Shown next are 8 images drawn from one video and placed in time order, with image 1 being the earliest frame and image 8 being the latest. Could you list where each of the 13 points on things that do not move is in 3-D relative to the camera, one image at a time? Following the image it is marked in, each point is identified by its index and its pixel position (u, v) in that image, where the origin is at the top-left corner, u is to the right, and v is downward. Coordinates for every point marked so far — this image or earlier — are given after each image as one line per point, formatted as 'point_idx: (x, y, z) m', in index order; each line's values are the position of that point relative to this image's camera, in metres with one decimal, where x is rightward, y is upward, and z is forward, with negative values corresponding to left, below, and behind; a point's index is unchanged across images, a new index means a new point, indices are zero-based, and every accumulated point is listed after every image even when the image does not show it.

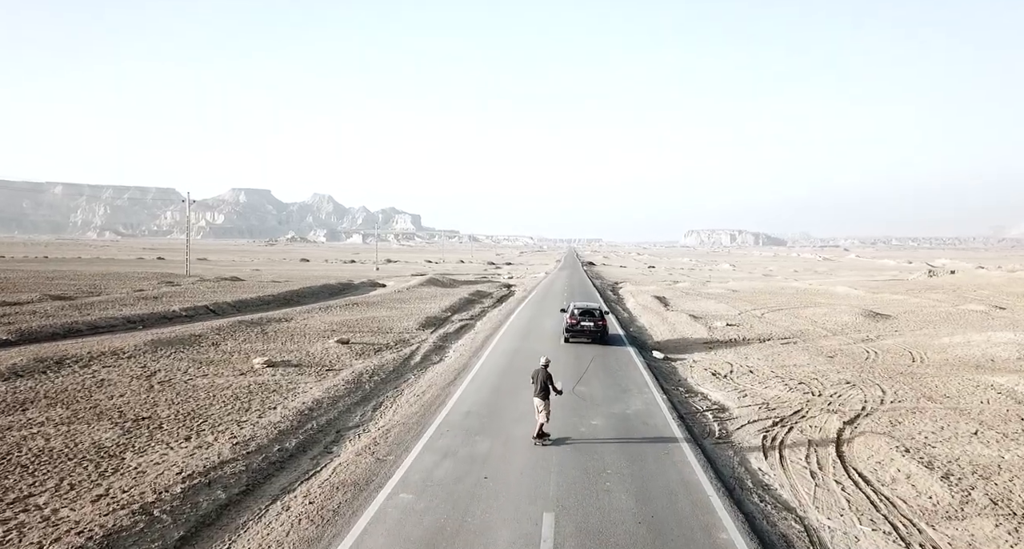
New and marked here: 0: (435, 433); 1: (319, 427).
0: (-1.6, -3.3, +14.7) m
1: (-4.1, -3.2, +15.2) m
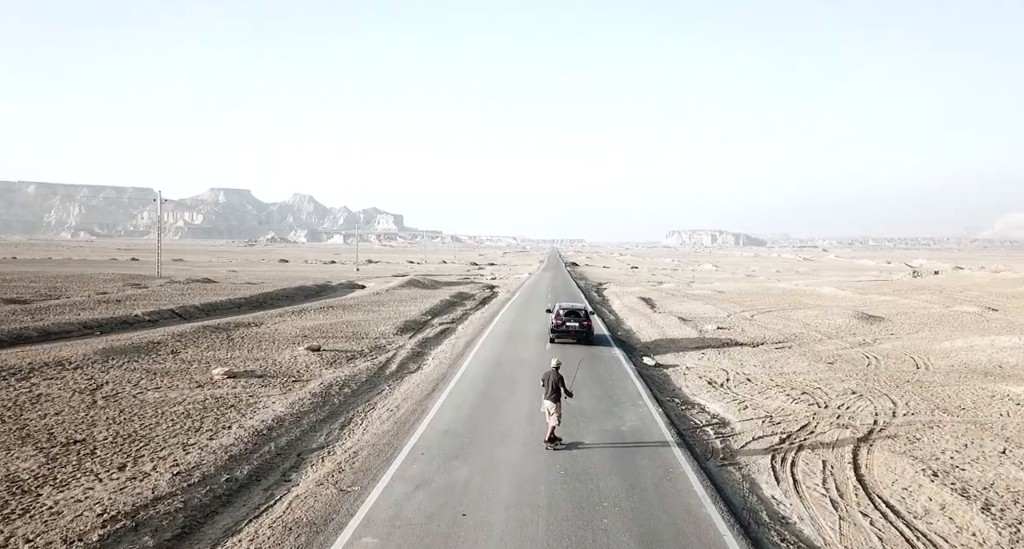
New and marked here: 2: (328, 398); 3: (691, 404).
0: (-1.9, -3.3, +13.1) m
1: (-4.4, -3.3, +13.5) m
2: (-4.7, -3.2, +18.5) m
3: (+4.8, -3.5, +19.3) m
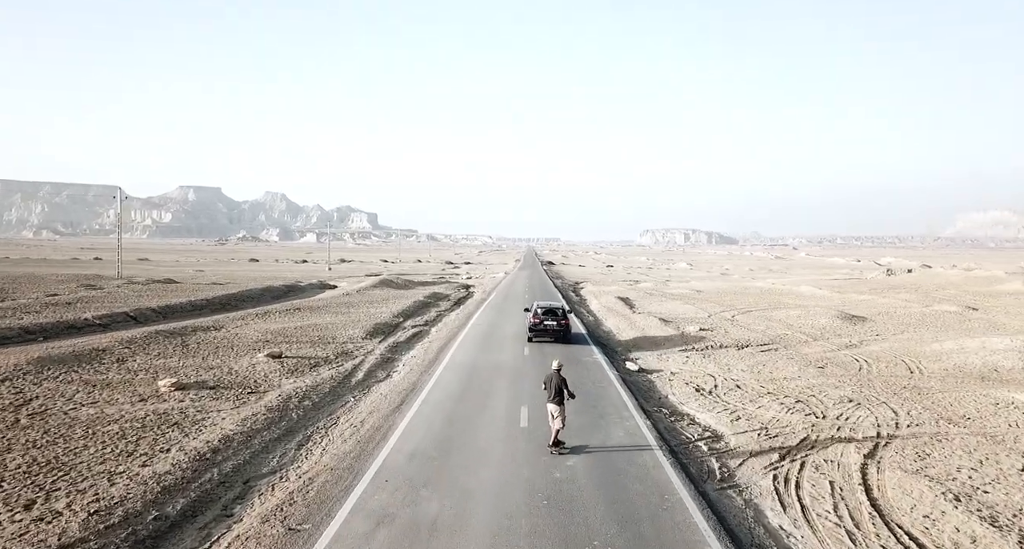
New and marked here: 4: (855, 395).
0: (-2.3, -3.4, +11.6) m
1: (-4.8, -3.3, +11.9) m
2: (-5.3, -3.2, +16.9) m
3: (+4.2, -3.5, +18.0) m
4: (+9.3, -3.2, +19.5) m
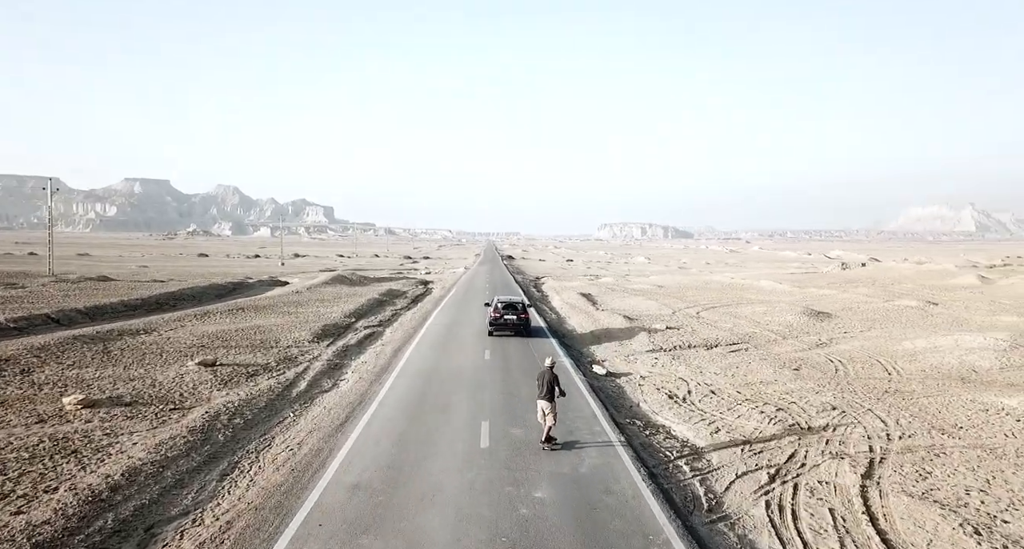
0: (-2.8, -3.4, +9.7) m
1: (-5.4, -3.4, +9.9) m
2: (-6.1, -3.3, +14.8) m
3: (+3.3, -3.5, +16.4) m
4: (+8.2, -3.2, +18.2) m
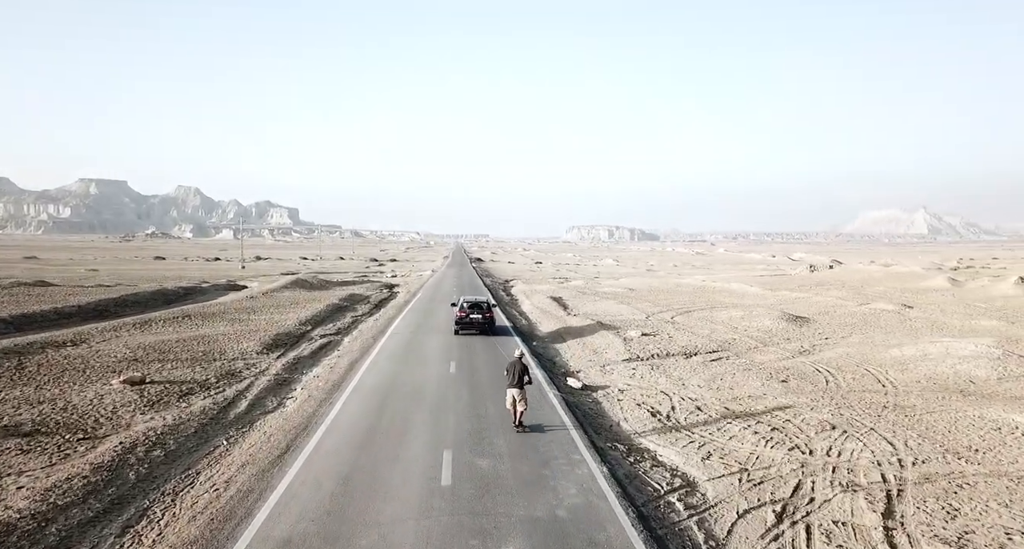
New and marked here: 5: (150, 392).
0: (-3.2, -3.6, +7.6) m
1: (-5.8, -3.5, +7.6) m
2: (-6.8, -3.4, +12.5) m
3: (+2.6, -3.6, +14.6) m
4: (+7.4, -3.3, +16.6) m
5: (-9.5, -3.1, +19.0) m
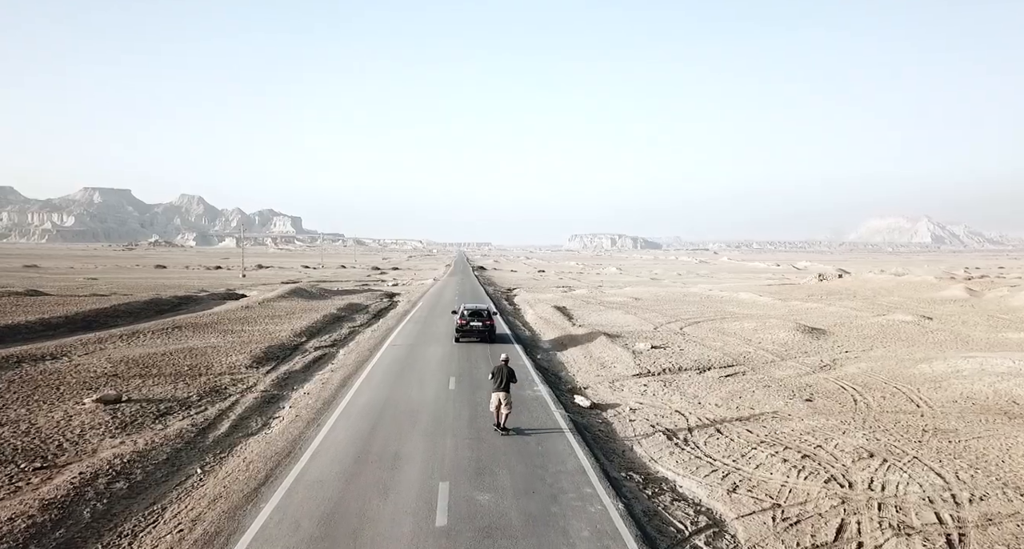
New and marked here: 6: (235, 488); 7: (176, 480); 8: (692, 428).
0: (-3.2, -3.7, +6.1) m
1: (-5.7, -3.6, +6.2) m
2: (-6.7, -3.6, +11.0) m
3: (+2.6, -3.8, +13.1) m
4: (+7.5, -3.5, +15.1) m
5: (-9.4, -3.3, +17.6) m
6: (-4.8, -3.7, +12.6) m
7: (-6.1, -3.7, +13.1) m
8: (+4.3, -3.7, +17.2) m
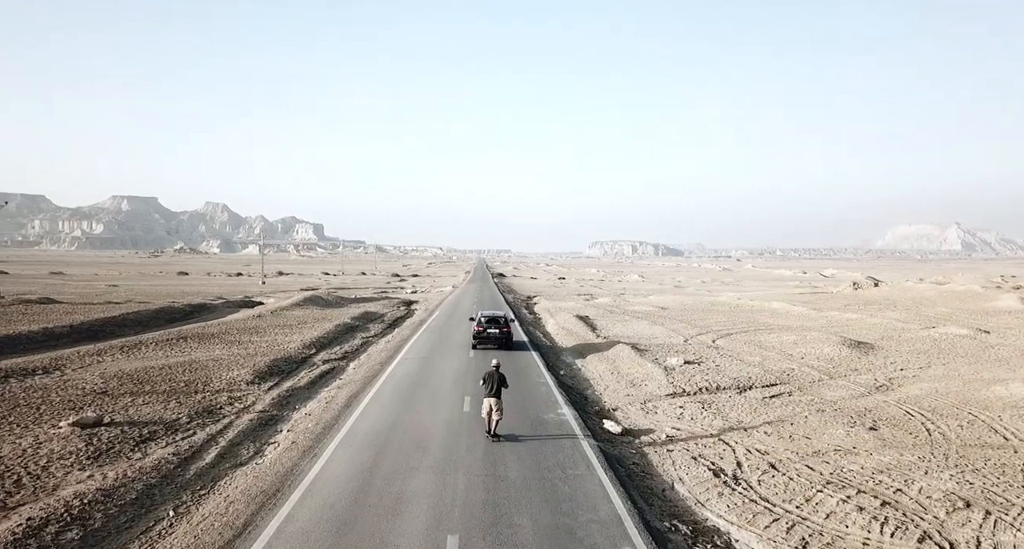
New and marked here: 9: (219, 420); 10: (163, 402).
0: (-3.0, -3.8, +4.1) m
1: (-5.6, -3.7, +4.2) m
2: (-6.4, -3.7, +9.1) m
3: (+3.0, -4.0, +10.9) m
4: (+7.9, -3.8, +12.7) m
5: (-8.9, -3.5, +15.8) m
6: (-4.5, -3.9, +10.6) m
7: (-5.8, -3.9, +11.1) m
8: (+4.7, -3.9, +15.0) m
9: (-7.5, -3.7, +18.4) m
10: (-9.6, -3.5, +19.9) m
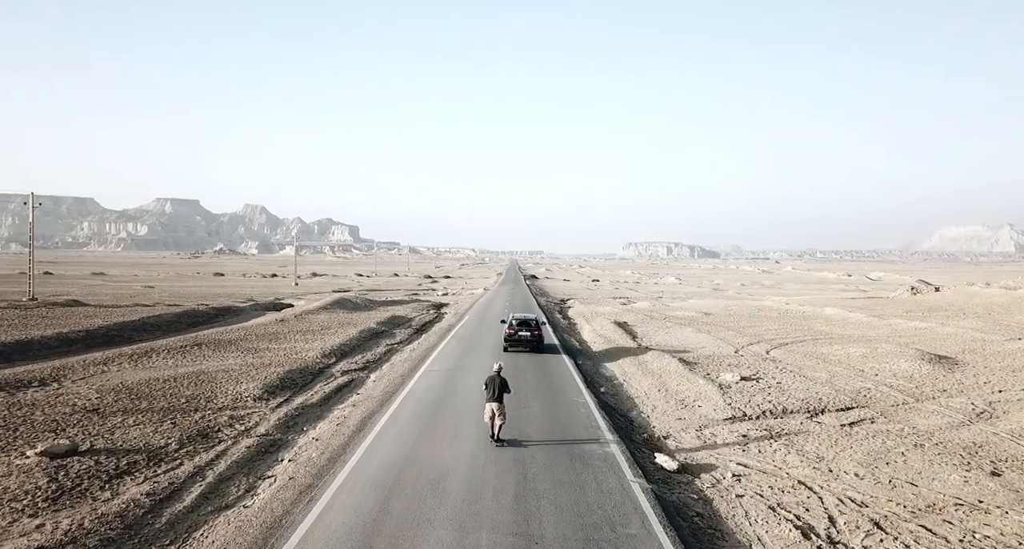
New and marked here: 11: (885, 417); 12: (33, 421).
0: (-2.9, -3.9, +1.5) m
1: (-5.5, -3.8, +1.8) m
2: (-6.0, -3.8, +6.7) m
3: (+3.4, -4.1, +8.0) m
4: (+8.5, -3.9, +9.6) m
5: (-8.2, -3.6, +13.5) m
6: (-4.0, -4.0, +8.1) m
7: (-5.3, -4.0, +8.7) m
8: (+5.4, -4.1, +12.0) m
9: (-6.6, -3.8, +16.1) m
10: (-8.7, -3.6, +17.6) m
11: (+10.1, -3.8, +19.4) m
12: (-11.4, -3.4, +17.5) m
